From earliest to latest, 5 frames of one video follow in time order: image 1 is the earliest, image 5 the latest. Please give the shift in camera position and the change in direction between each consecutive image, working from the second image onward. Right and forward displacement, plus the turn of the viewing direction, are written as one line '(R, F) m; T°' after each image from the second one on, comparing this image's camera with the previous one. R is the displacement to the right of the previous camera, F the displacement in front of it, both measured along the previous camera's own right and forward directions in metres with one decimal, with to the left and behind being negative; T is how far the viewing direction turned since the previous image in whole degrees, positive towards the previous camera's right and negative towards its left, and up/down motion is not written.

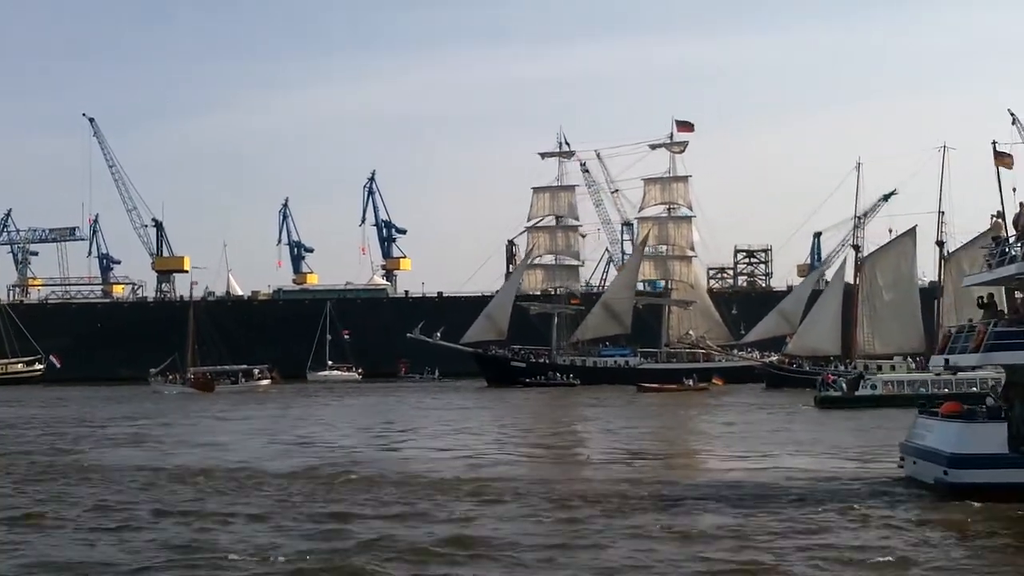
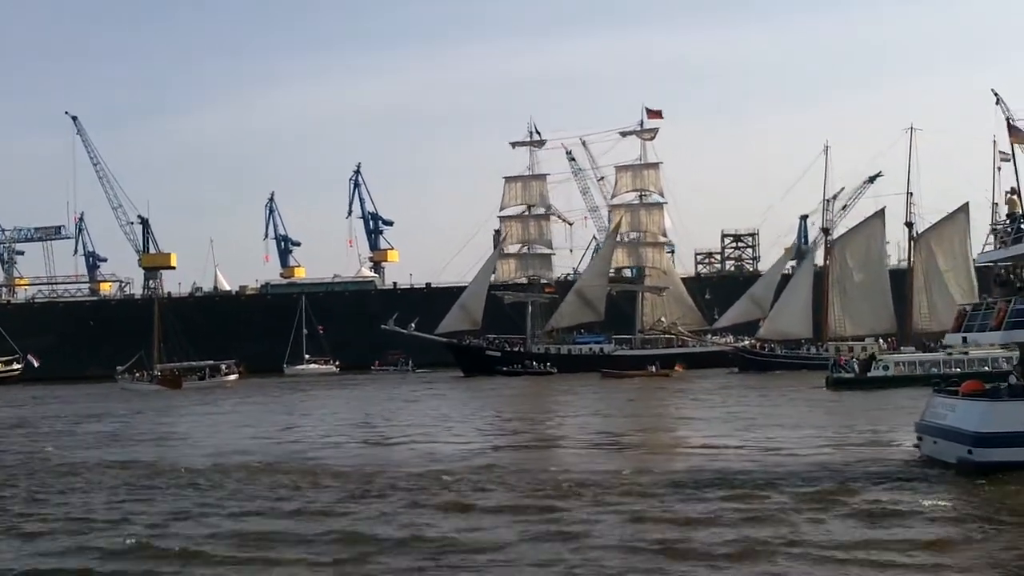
(+0.4, 0.0) m; 0°
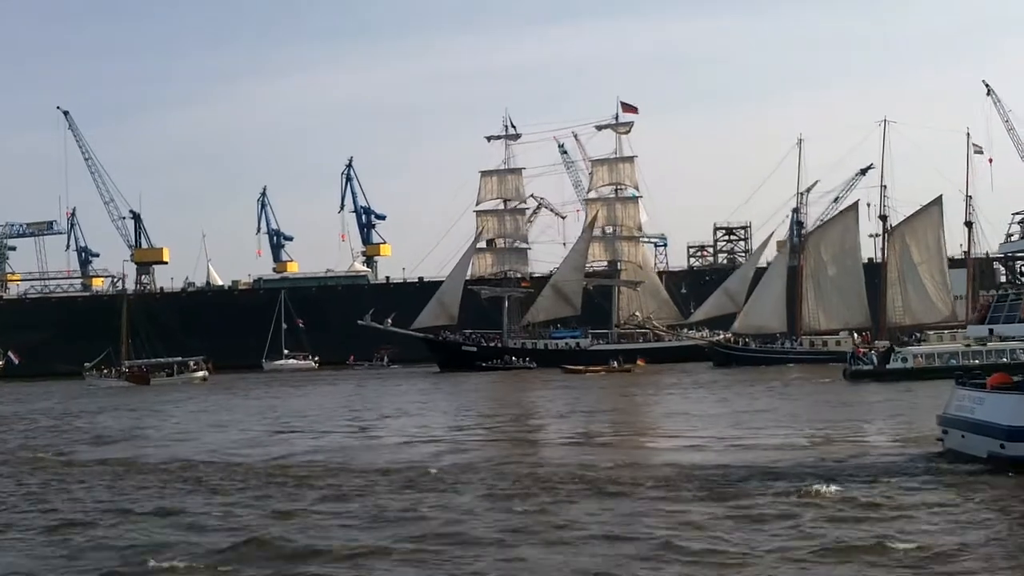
(+0.5, 0.0) m; 0°
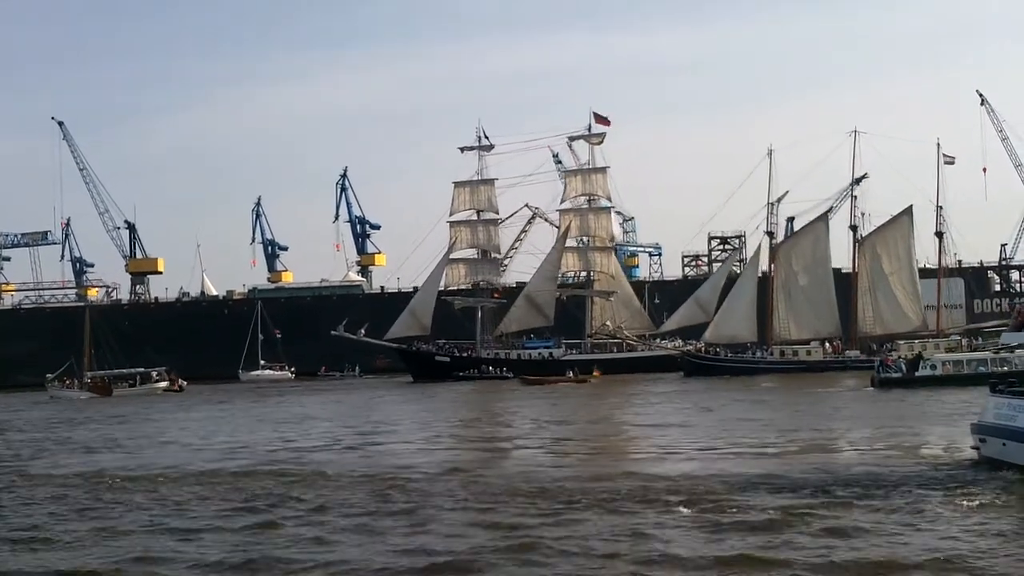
(+0.6, 0.0) m; 0°
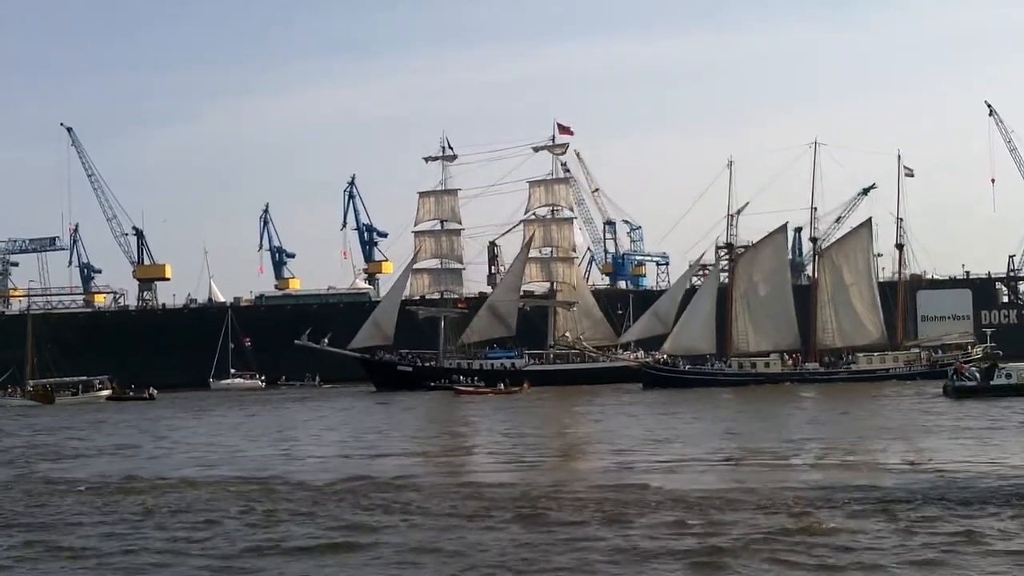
(+1.3, 0.0) m; -1°
